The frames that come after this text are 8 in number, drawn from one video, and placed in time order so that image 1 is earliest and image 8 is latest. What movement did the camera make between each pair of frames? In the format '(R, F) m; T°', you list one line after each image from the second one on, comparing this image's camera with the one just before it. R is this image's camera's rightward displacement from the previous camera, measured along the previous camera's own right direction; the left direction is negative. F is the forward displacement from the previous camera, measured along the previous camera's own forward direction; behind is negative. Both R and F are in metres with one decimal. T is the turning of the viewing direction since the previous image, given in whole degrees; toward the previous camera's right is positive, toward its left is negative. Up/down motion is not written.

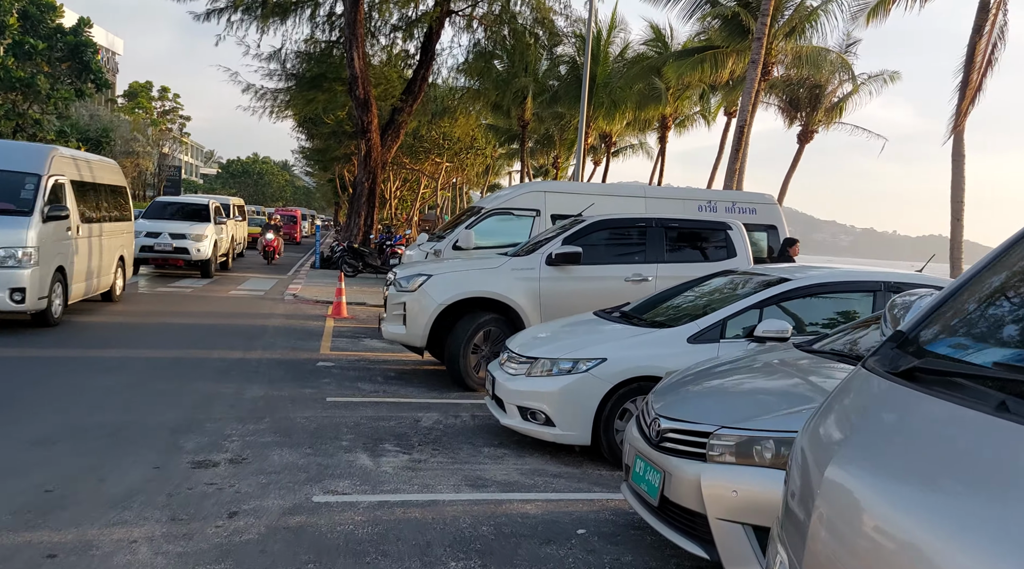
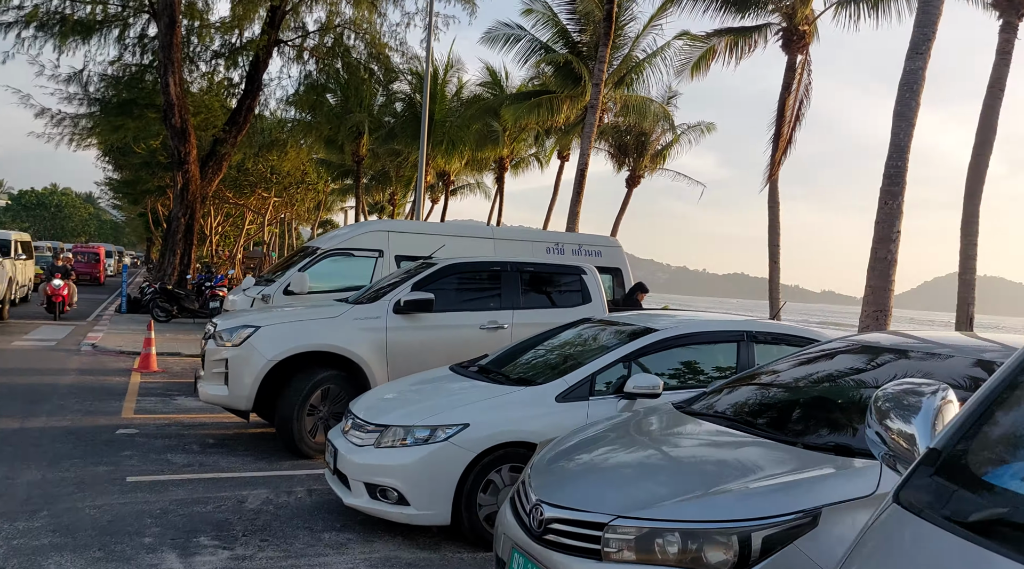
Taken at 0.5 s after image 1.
(-0.1, +0.6) m; +12°
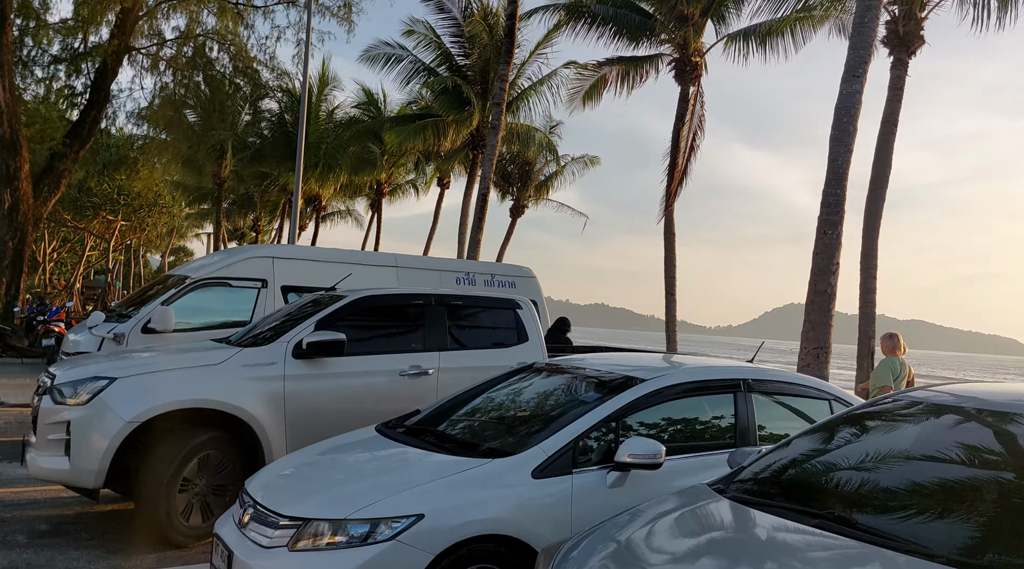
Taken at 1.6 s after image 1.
(-0.5, +1.2) m; +10°
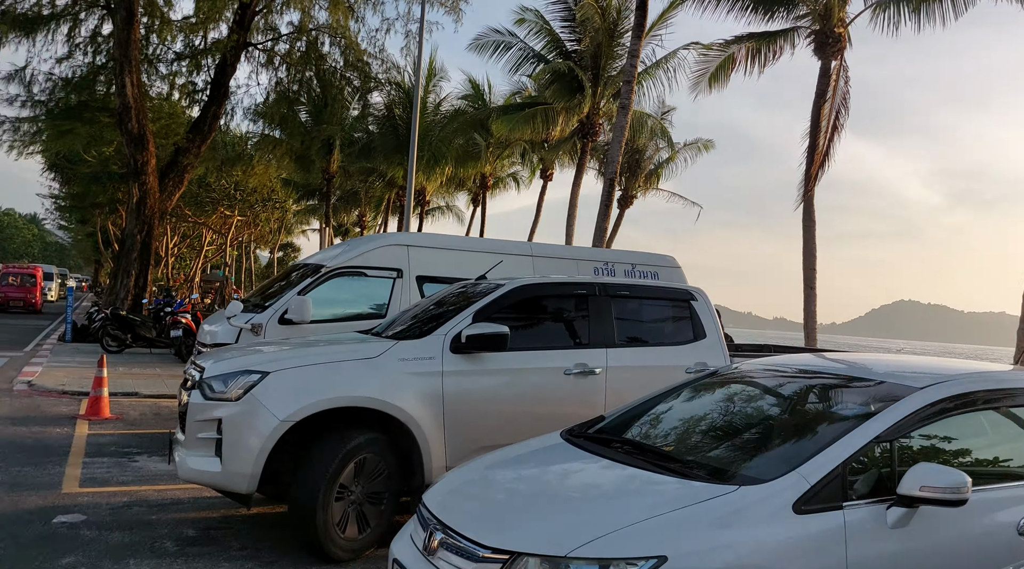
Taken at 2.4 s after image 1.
(-0.6, +0.7) m; -7°
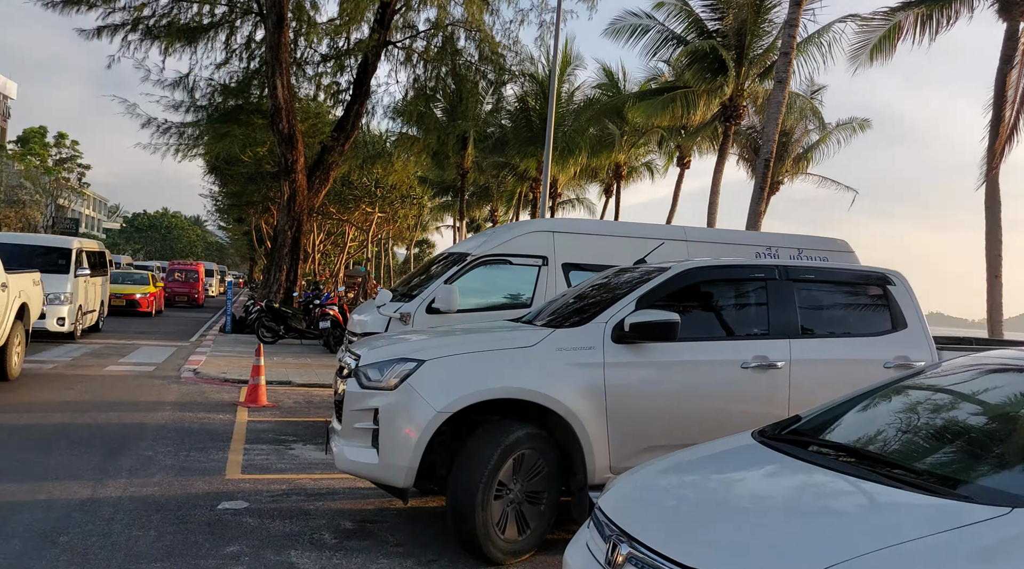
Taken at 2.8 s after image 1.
(-0.2, +0.4) m; -10°
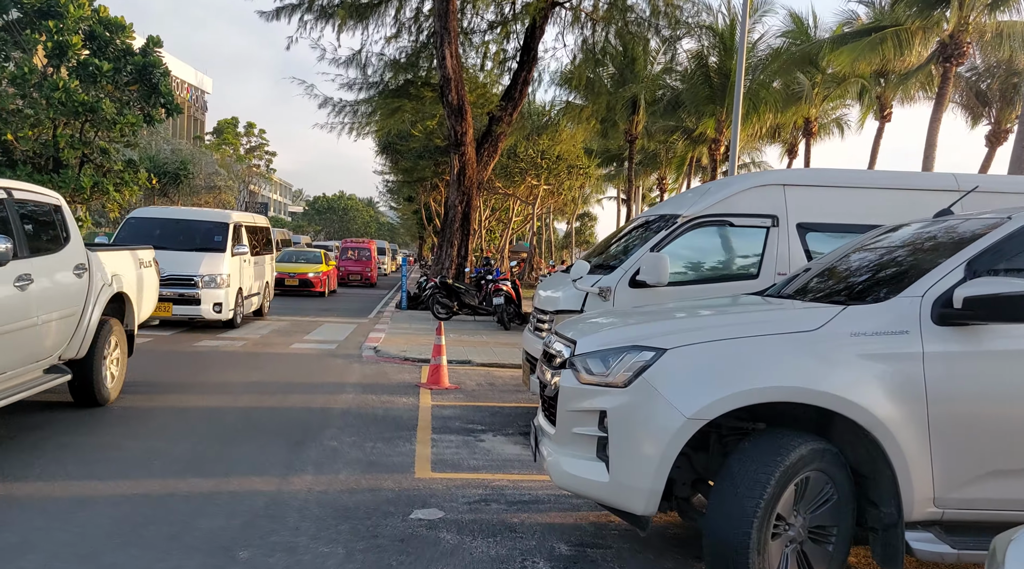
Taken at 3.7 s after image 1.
(-0.5, +1.0) m; -12°
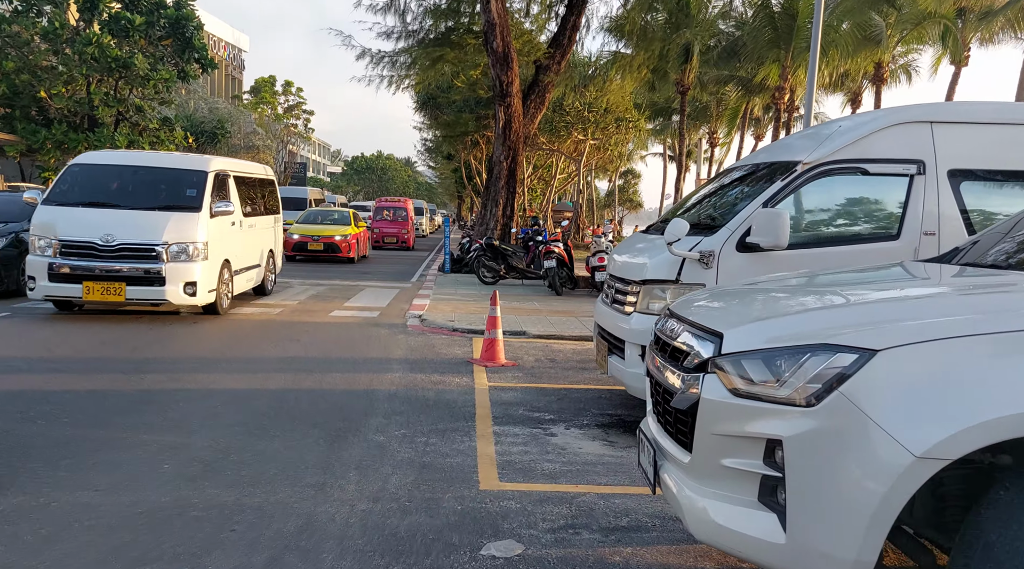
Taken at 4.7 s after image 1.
(-0.3, +1.1) m; -3°
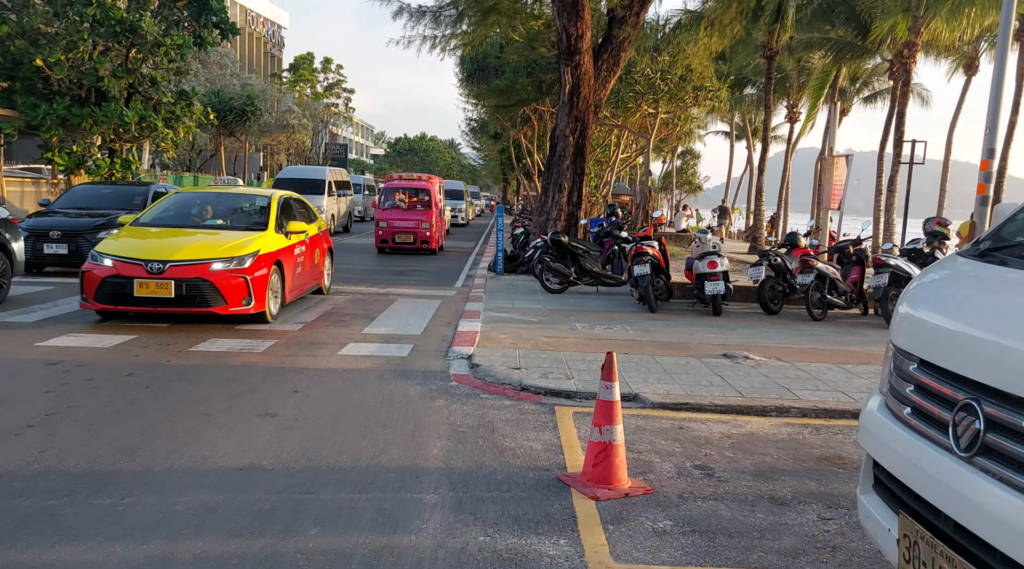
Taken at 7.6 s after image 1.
(-0.5, +3.7) m; -3°
